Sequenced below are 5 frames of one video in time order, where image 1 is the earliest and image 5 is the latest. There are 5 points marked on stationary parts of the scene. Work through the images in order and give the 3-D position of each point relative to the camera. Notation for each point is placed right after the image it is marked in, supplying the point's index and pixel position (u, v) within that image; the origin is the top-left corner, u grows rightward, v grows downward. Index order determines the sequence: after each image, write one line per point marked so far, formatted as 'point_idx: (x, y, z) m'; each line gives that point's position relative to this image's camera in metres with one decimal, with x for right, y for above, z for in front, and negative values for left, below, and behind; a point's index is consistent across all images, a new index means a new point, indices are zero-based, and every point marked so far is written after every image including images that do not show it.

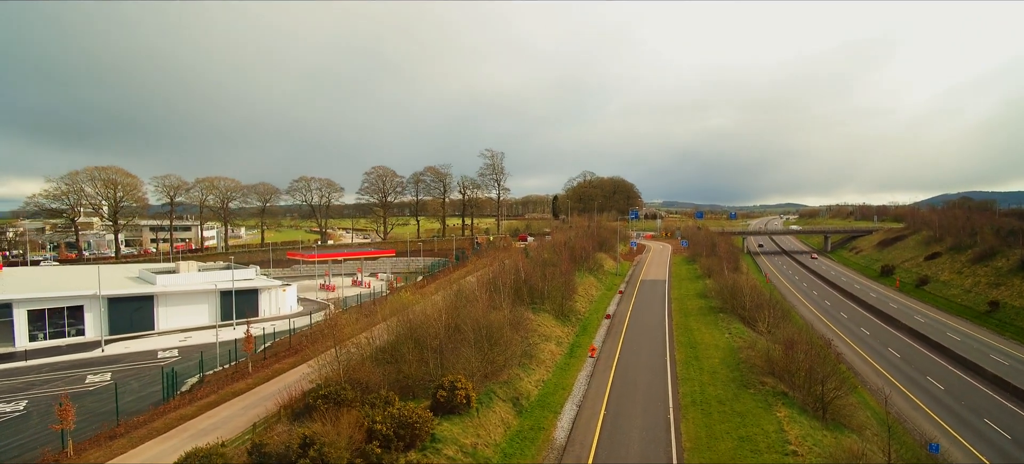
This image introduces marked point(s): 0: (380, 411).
0: (-4.7, -6.3, +17.2) m
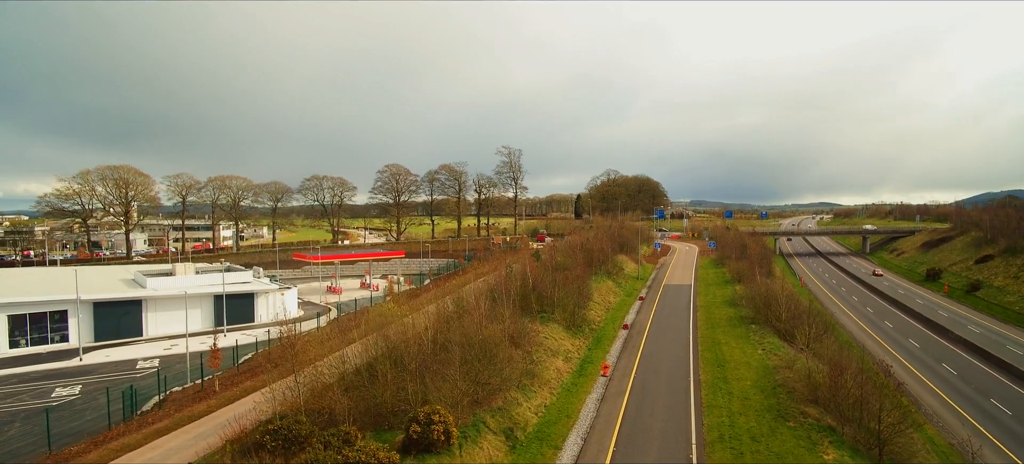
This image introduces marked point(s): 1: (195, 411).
0: (-5.2, -6.5, +14.3) m
1: (-12.9, -7.3, +19.8) m
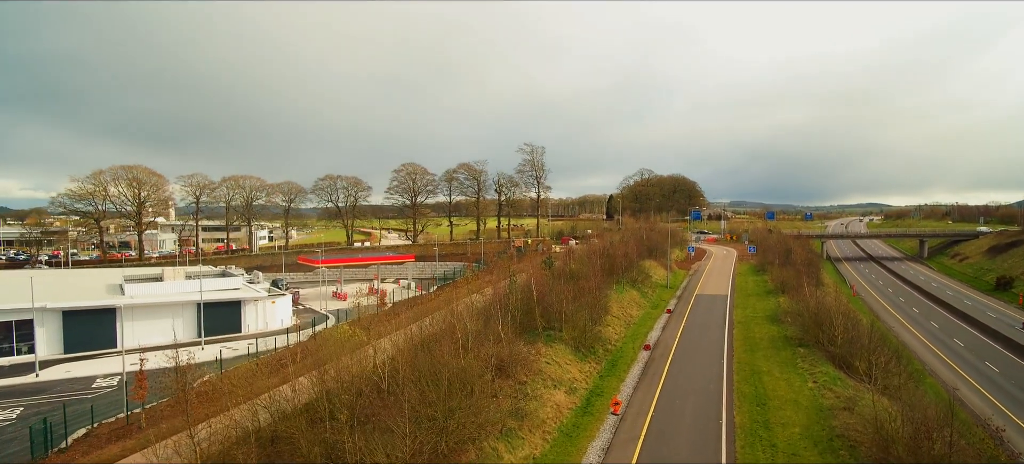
0: (-6.4, -6.8, +10.3) m
1: (-13.7, -7.5, +16.3) m
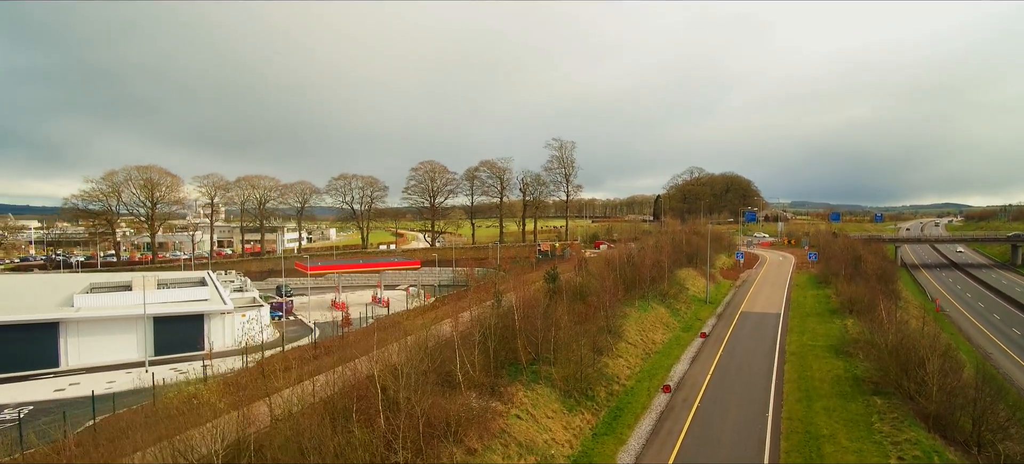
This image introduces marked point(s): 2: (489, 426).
0: (-9.3, -7.1, +5.1) m
1: (-16.0, -7.8, +11.8) m
2: (-0.8, -6.8, +17.0) m
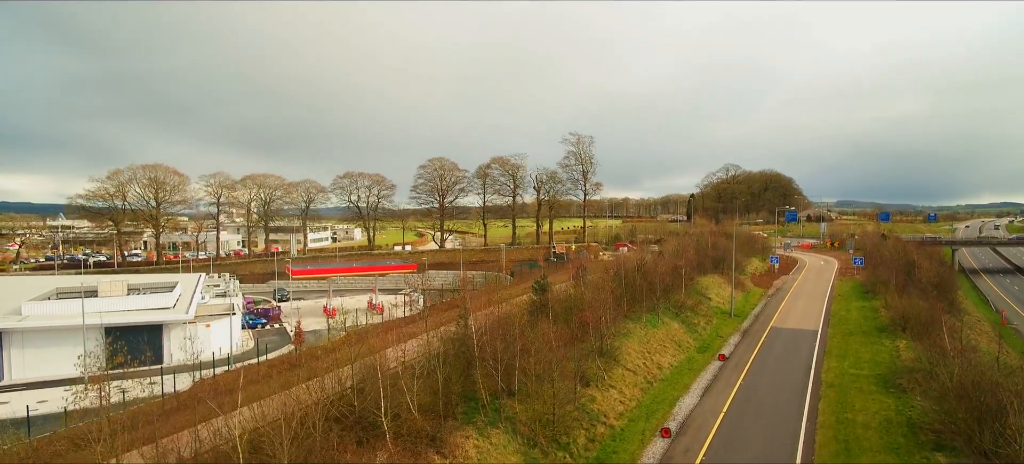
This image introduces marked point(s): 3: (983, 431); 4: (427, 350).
0: (-12.0, -7.4, +1.7) m
1: (-18.3, -8.0, +8.8) m
2: (-2.7, -7.1, +13.0) m
3: (+17.0, -7.1, +17.5) m
4: (-3.1, -4.3, +18.0) m
